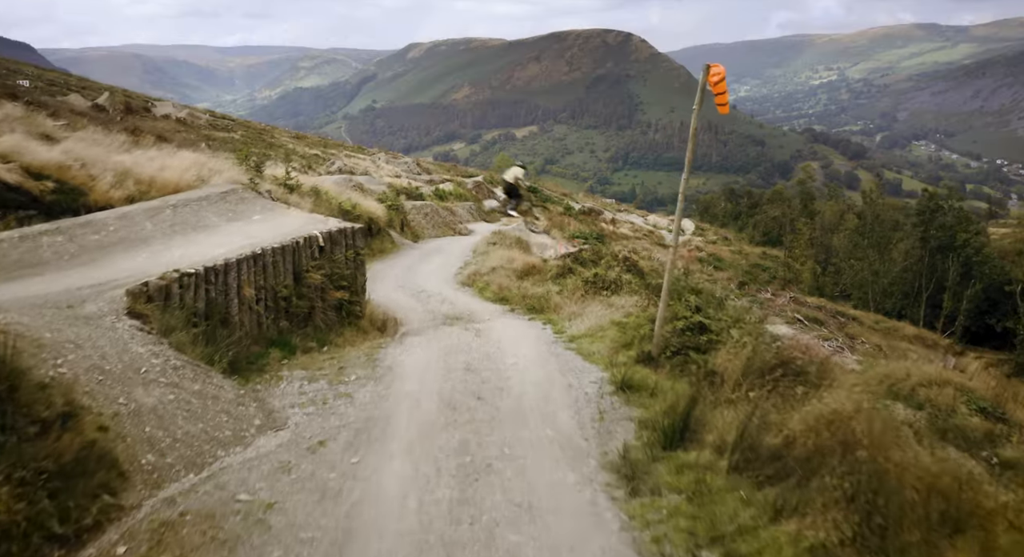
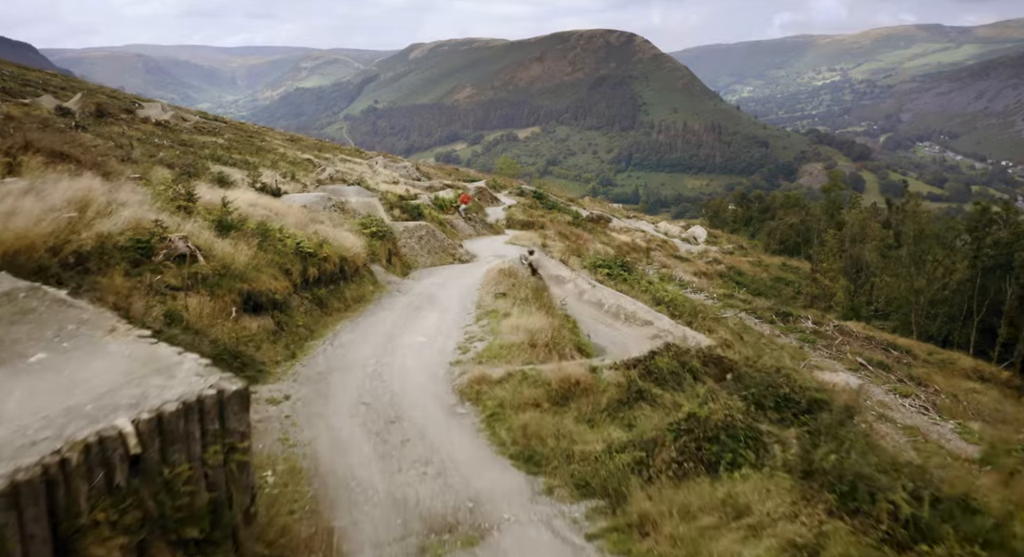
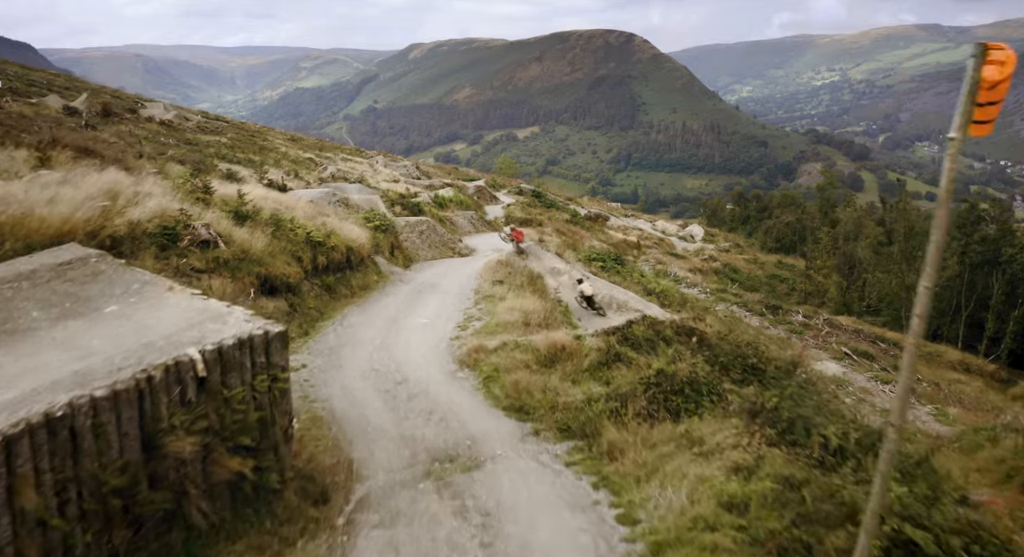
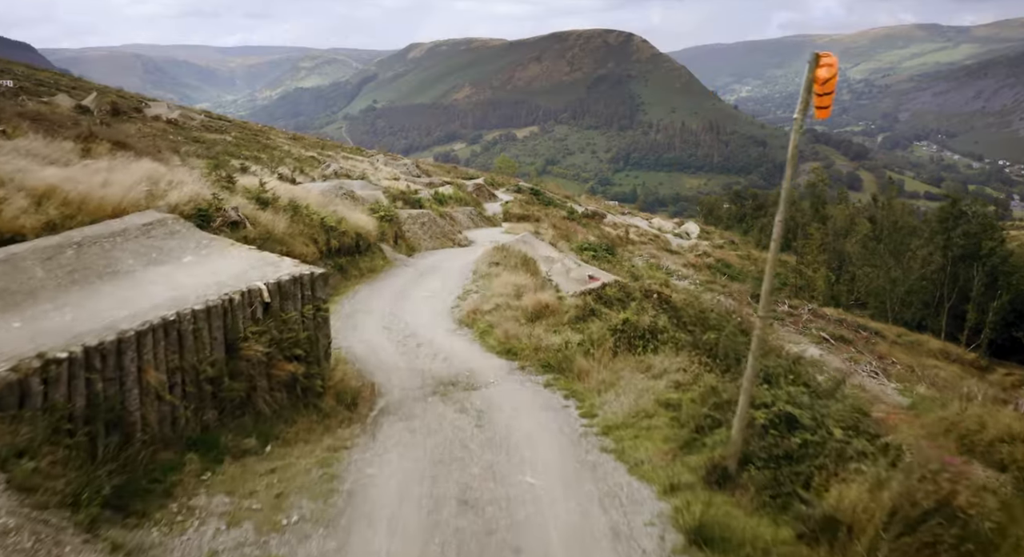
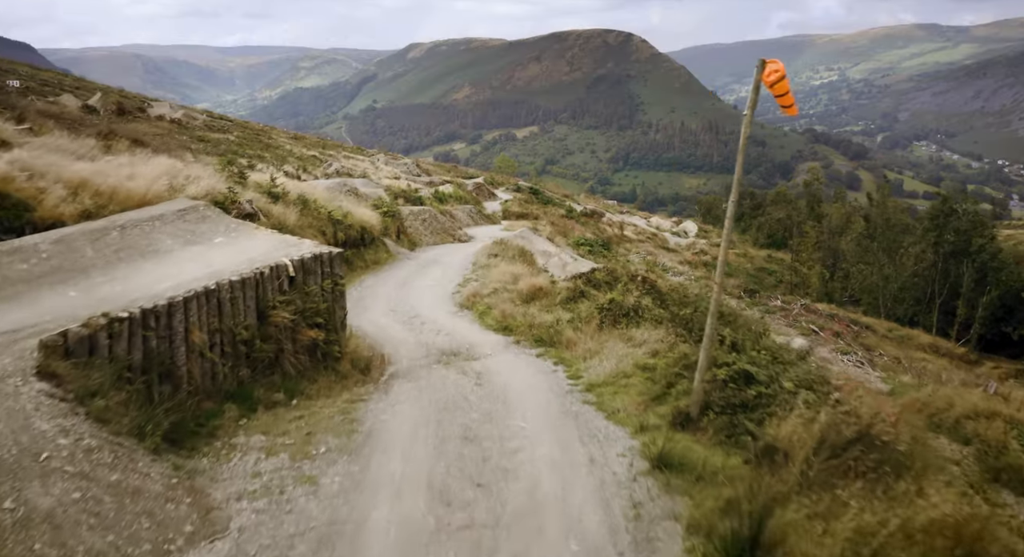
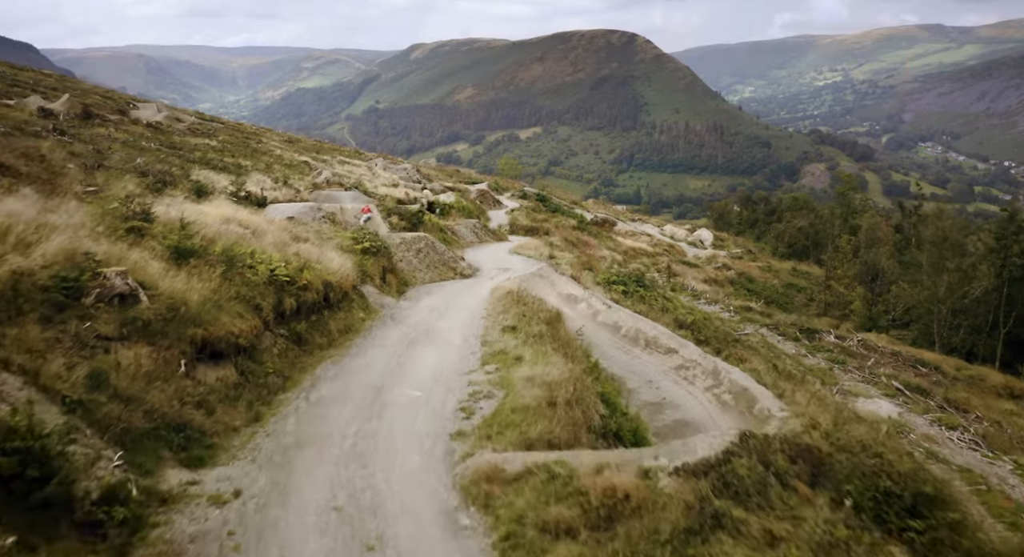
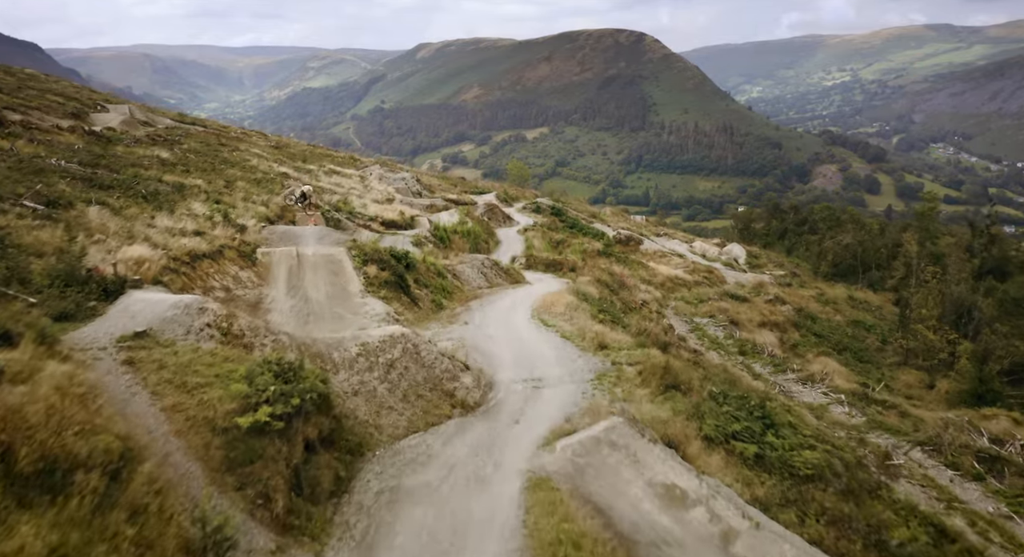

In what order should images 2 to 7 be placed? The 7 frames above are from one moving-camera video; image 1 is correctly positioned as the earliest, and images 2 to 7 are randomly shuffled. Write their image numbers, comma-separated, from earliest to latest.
5, 4, 3, 2, 6, 7
